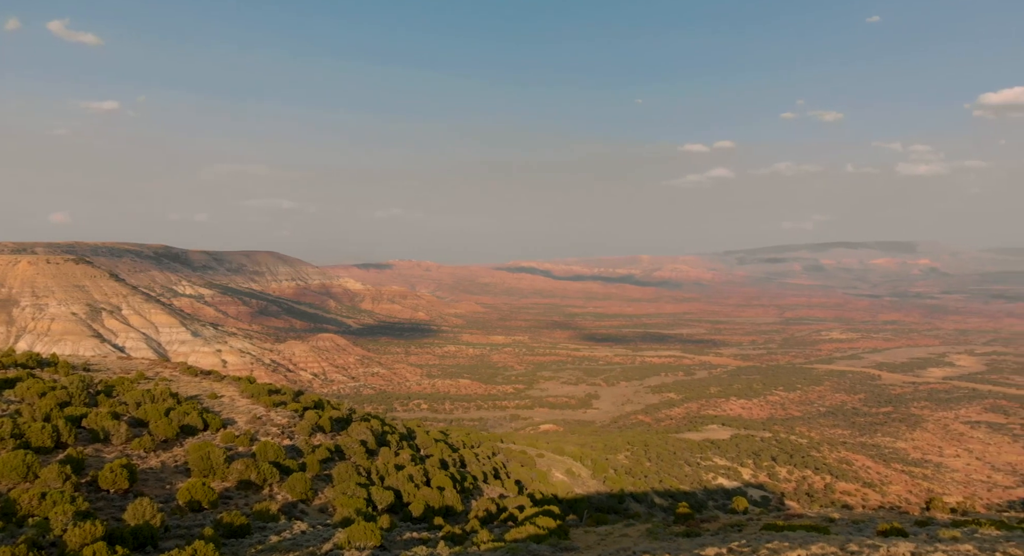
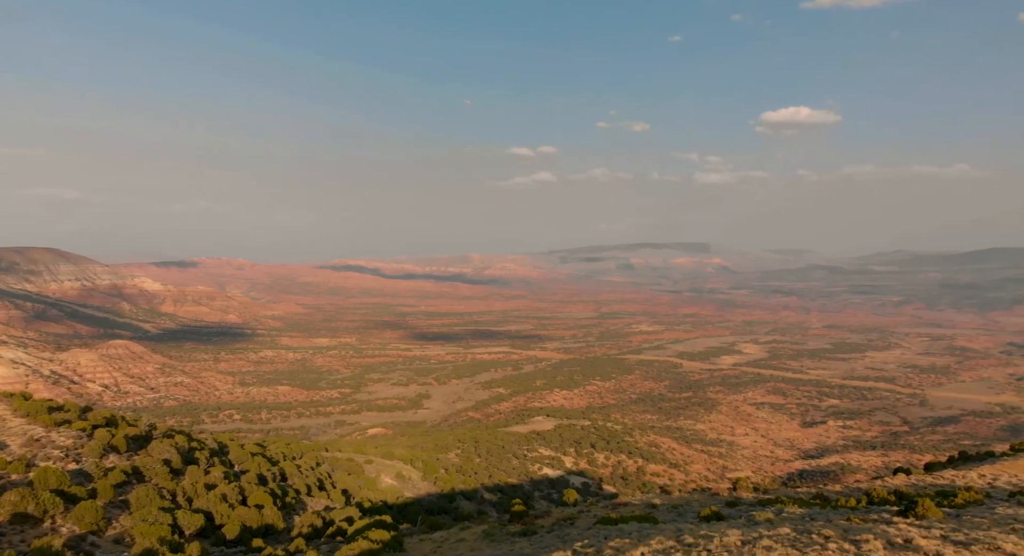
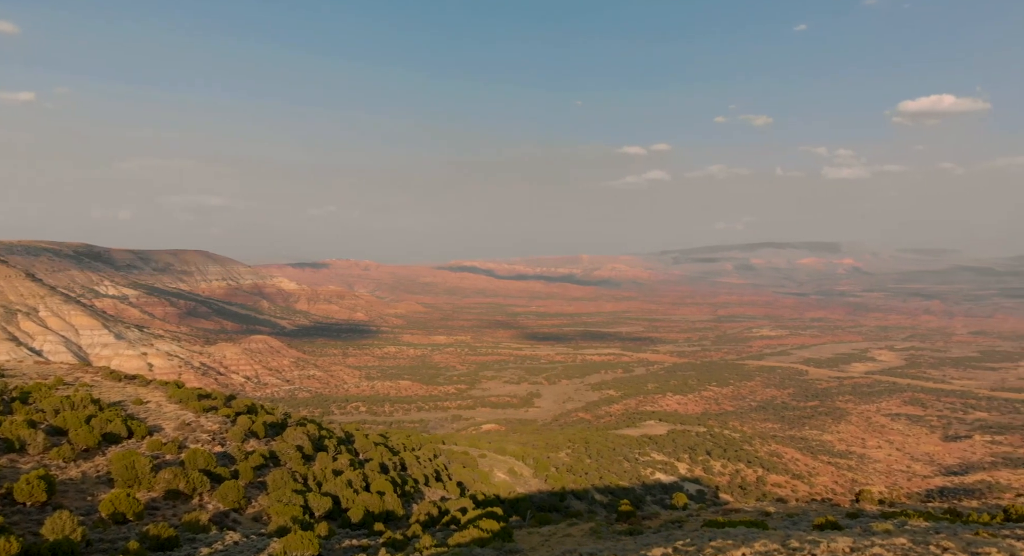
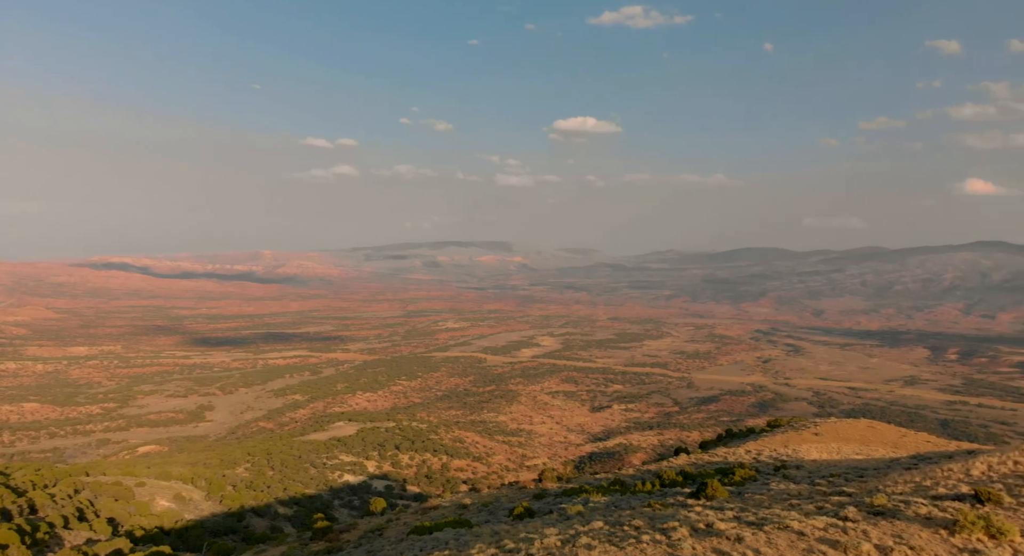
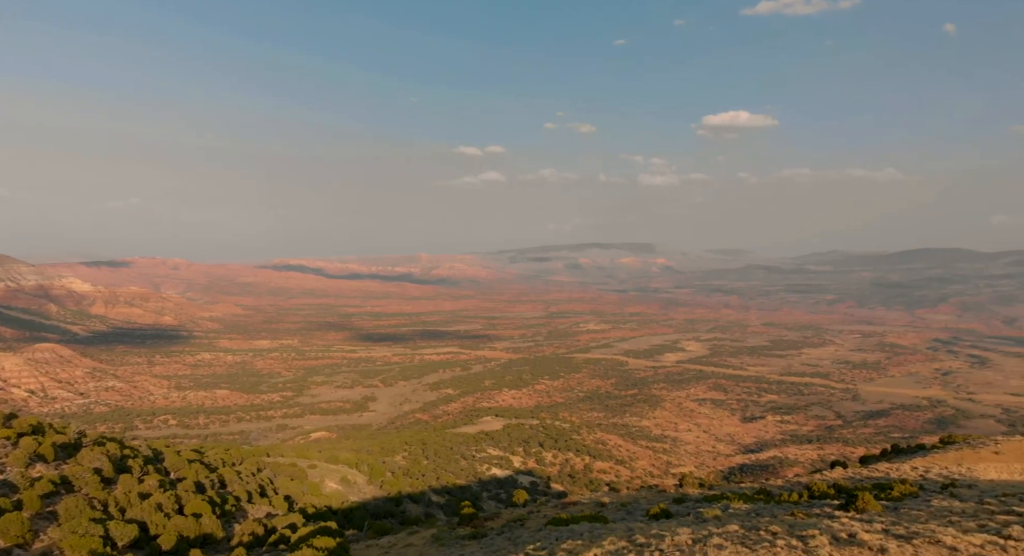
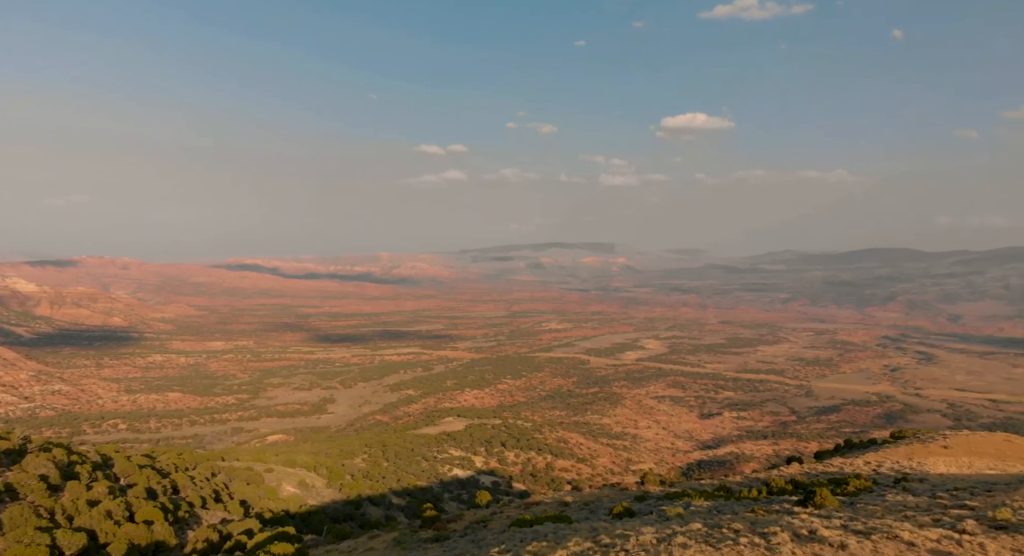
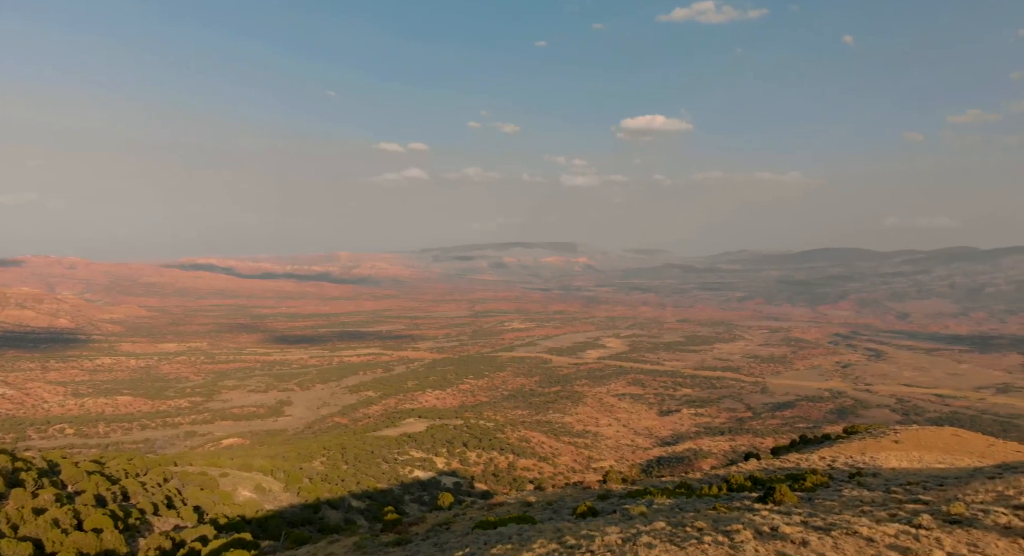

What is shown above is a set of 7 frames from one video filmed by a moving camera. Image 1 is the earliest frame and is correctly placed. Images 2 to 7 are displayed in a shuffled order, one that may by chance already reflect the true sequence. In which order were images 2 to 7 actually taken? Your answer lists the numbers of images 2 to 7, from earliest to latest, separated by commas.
3, 2, 5, 6, 7, 4
